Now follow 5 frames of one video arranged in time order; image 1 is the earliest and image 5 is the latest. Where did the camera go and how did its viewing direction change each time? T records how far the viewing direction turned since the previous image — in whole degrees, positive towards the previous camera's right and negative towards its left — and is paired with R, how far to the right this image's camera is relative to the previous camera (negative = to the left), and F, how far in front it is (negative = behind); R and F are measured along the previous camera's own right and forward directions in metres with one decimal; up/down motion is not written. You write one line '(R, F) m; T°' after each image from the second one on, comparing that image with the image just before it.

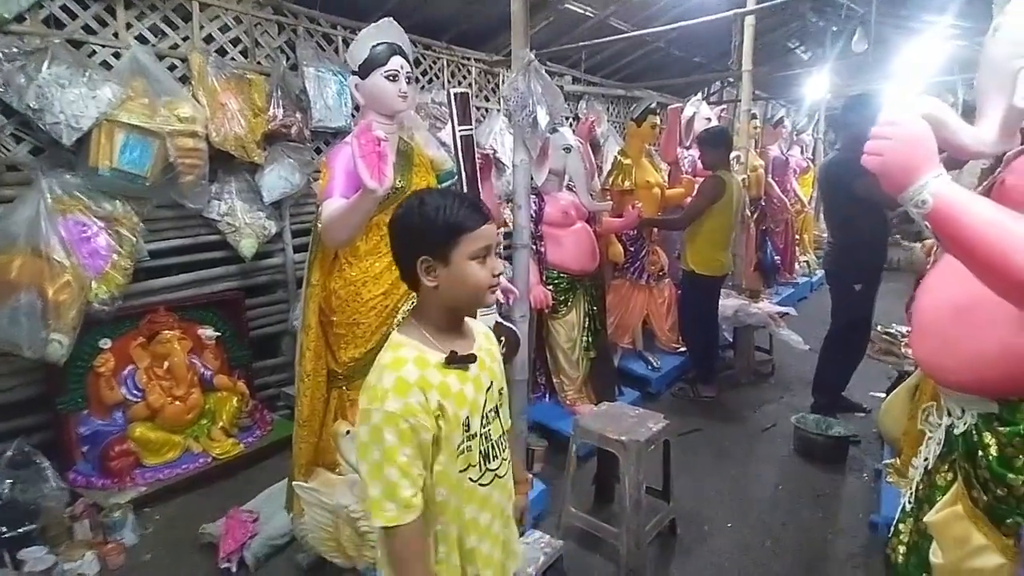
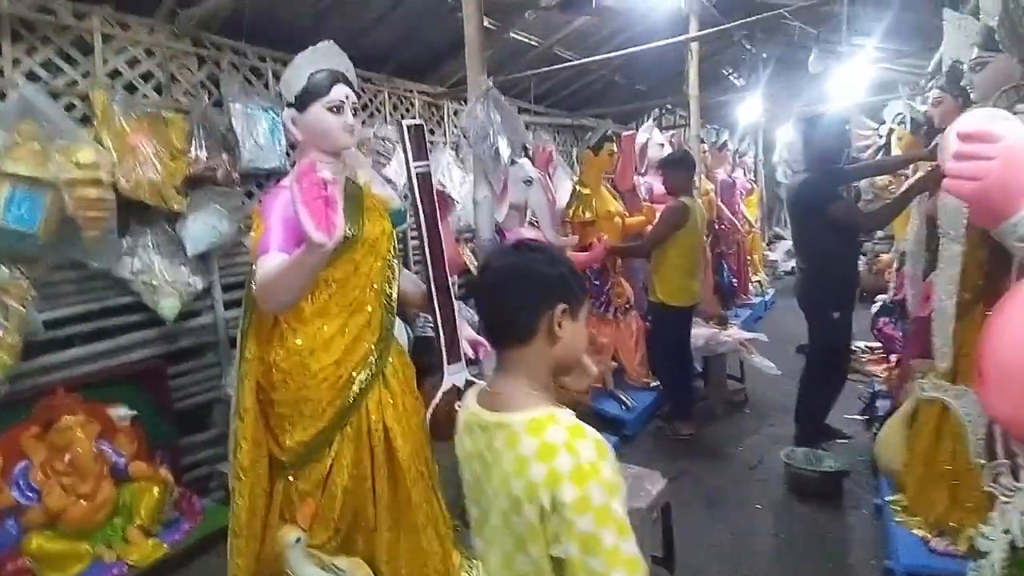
(-0.1, +0.3) m; +6°
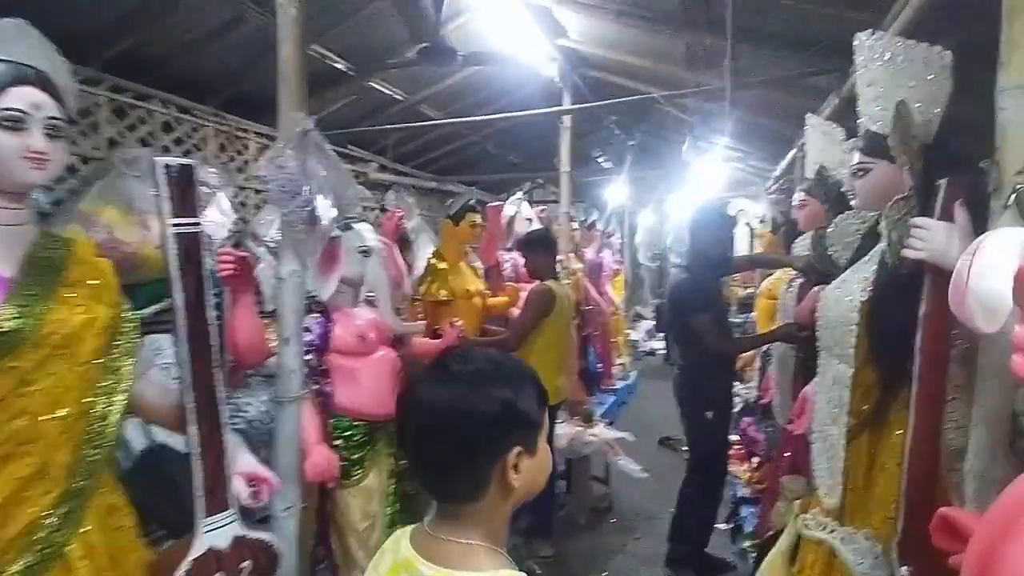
(+0.2, +0.5) m; +13°
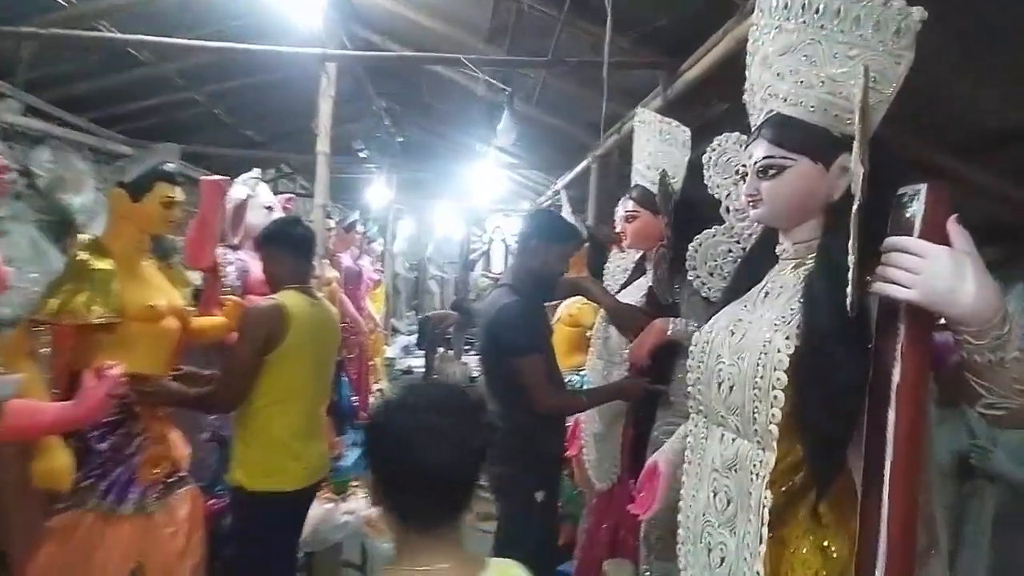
(+0.1, +0.9) m; +26°
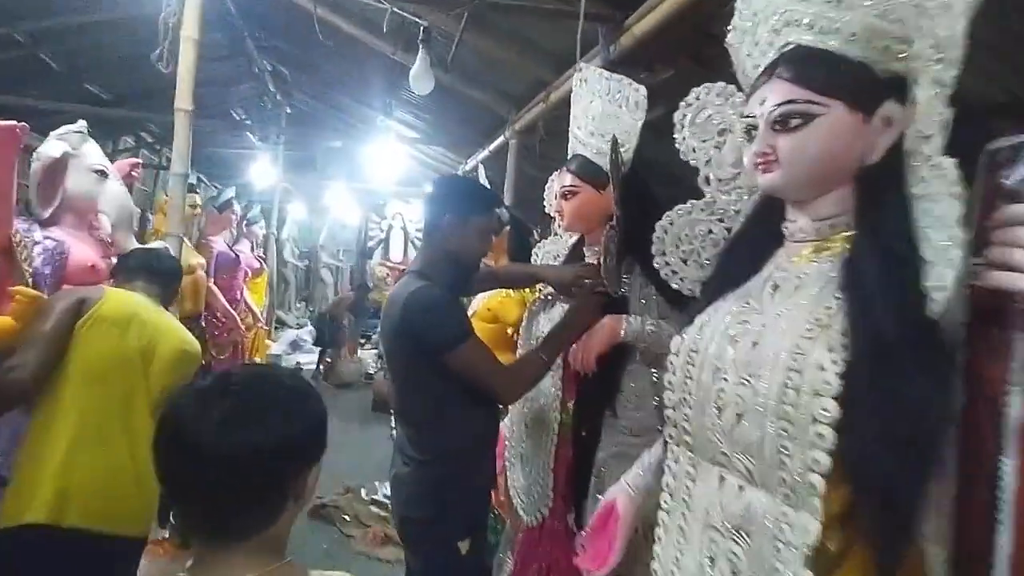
(0.0, +0.4) m; +11°
